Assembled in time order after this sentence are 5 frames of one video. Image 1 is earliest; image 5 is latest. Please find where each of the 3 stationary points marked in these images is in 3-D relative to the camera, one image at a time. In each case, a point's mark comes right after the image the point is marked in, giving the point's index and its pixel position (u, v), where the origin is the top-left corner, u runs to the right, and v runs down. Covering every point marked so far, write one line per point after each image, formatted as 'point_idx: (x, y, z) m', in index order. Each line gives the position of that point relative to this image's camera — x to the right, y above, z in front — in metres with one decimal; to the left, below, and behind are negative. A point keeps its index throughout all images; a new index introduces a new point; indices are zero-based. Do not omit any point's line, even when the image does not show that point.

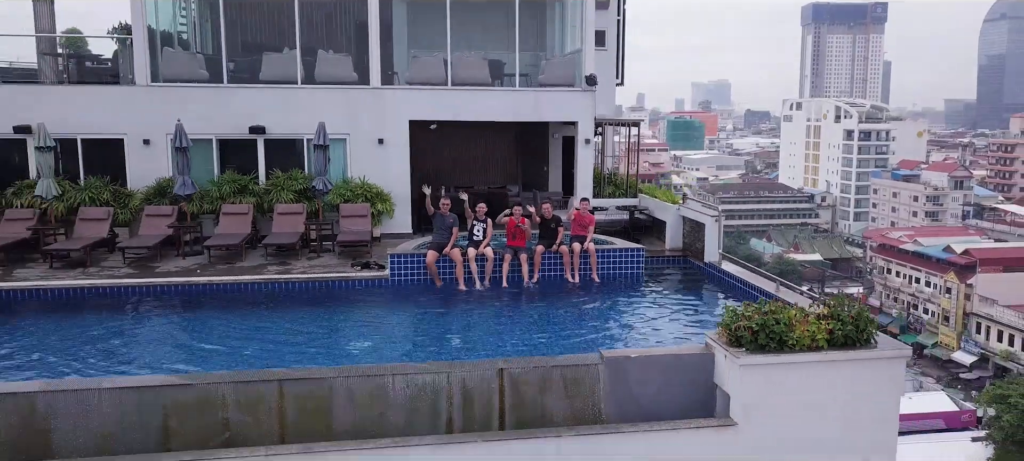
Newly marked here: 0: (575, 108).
0: (+0.4, +0.8, +5.2) m
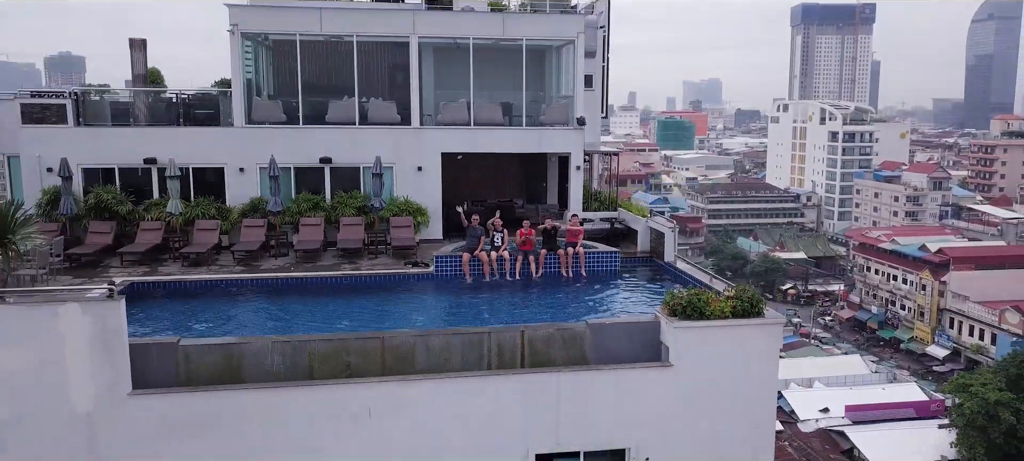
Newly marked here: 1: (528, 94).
0: (+0.4, +0.7, +6.7) m
1: (+0.1, +1.1, +7.0) m
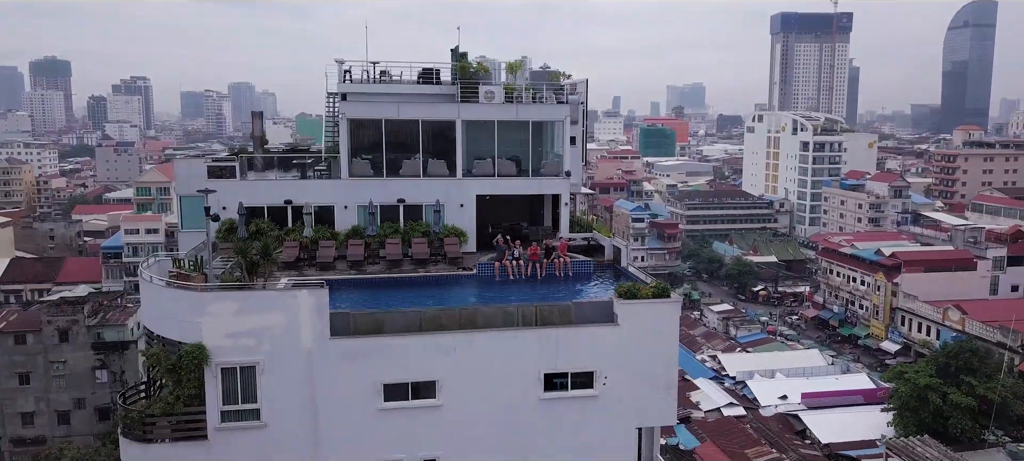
0: (+0.6, +0.5, +10.1) m
1: (+0.2, +0.9, +10.3) m
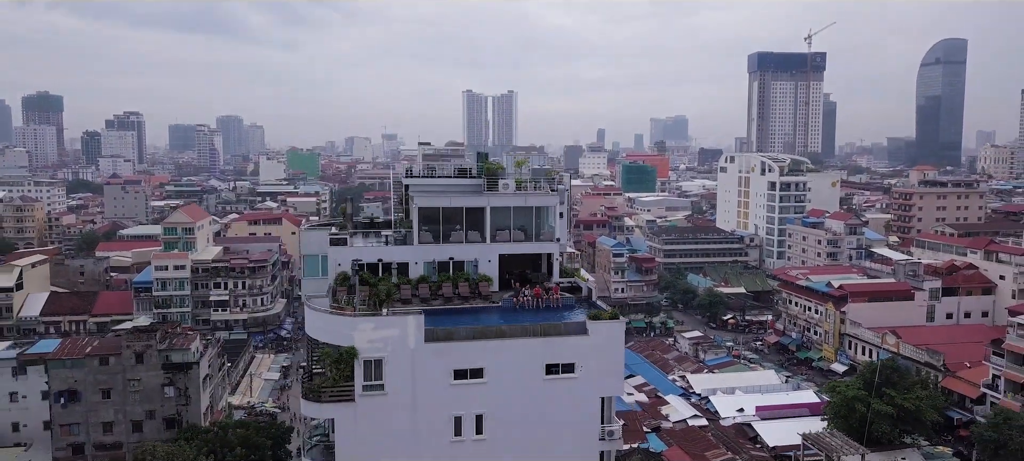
0: (+0.7, -0.3, +15.4) m
1: (+0.4, +0.1, +15.7) m
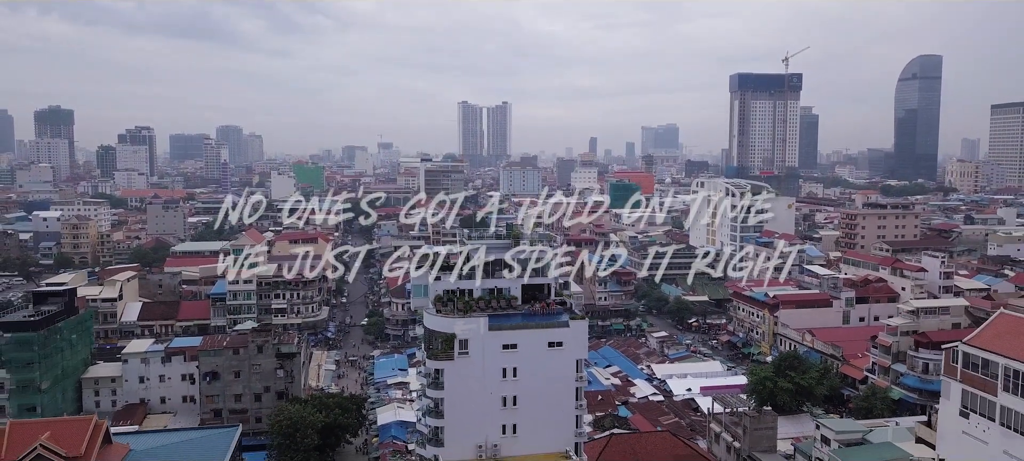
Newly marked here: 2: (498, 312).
0: (+1.3, -1.7, +28.1) m
1: (+1.0, -1.3, +28.3) m
2: (-0.2, -2.7, +26.3) m
